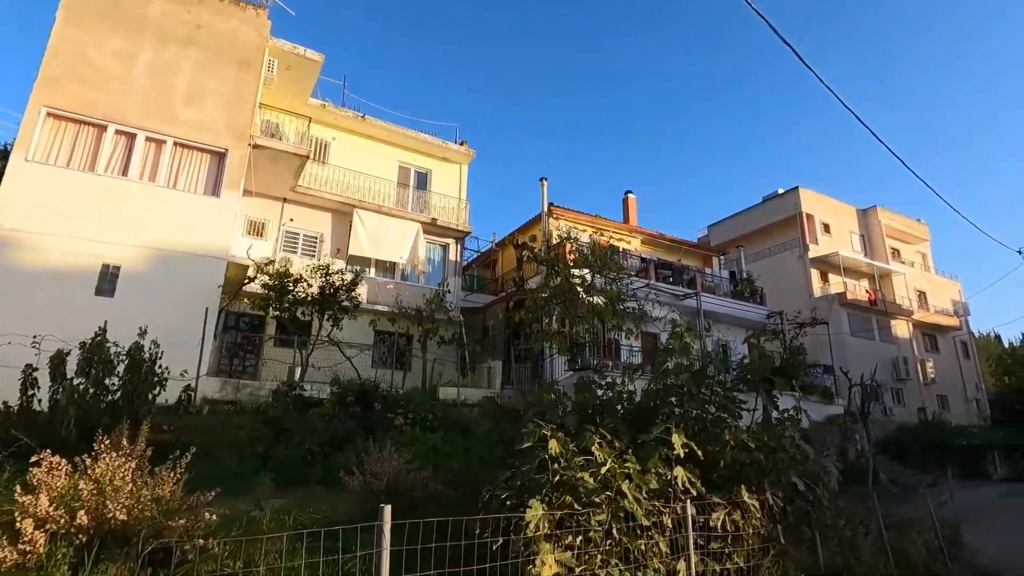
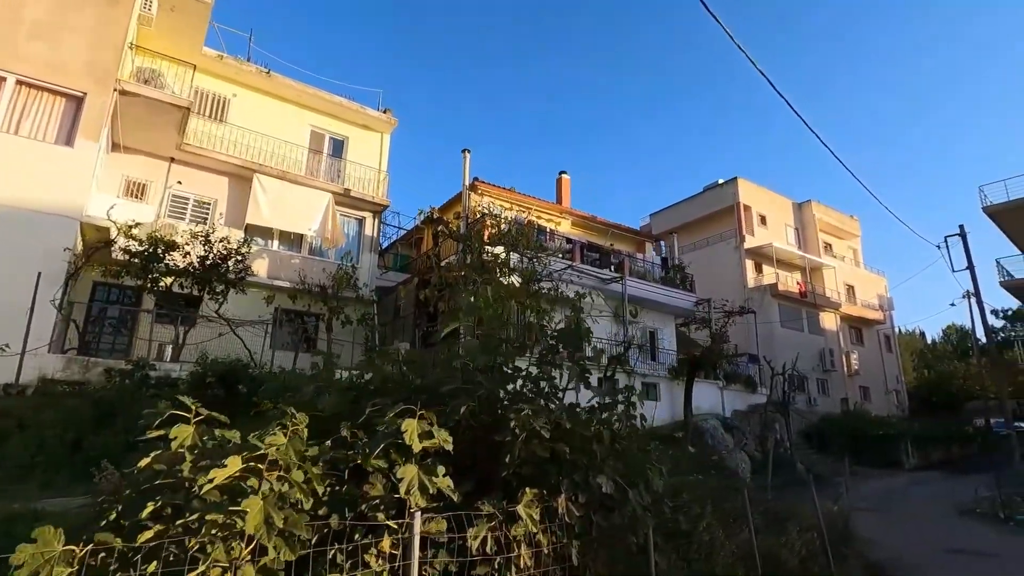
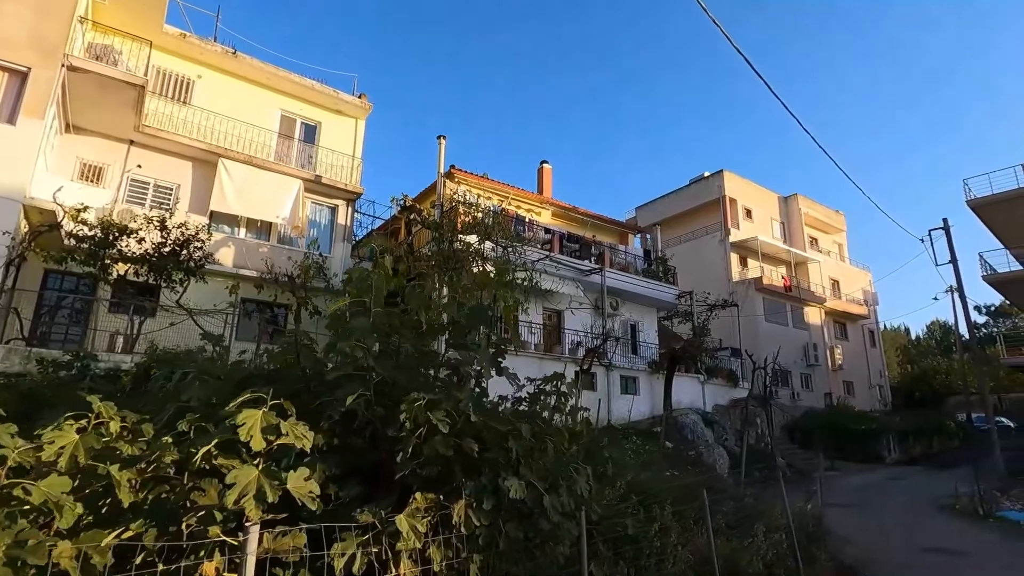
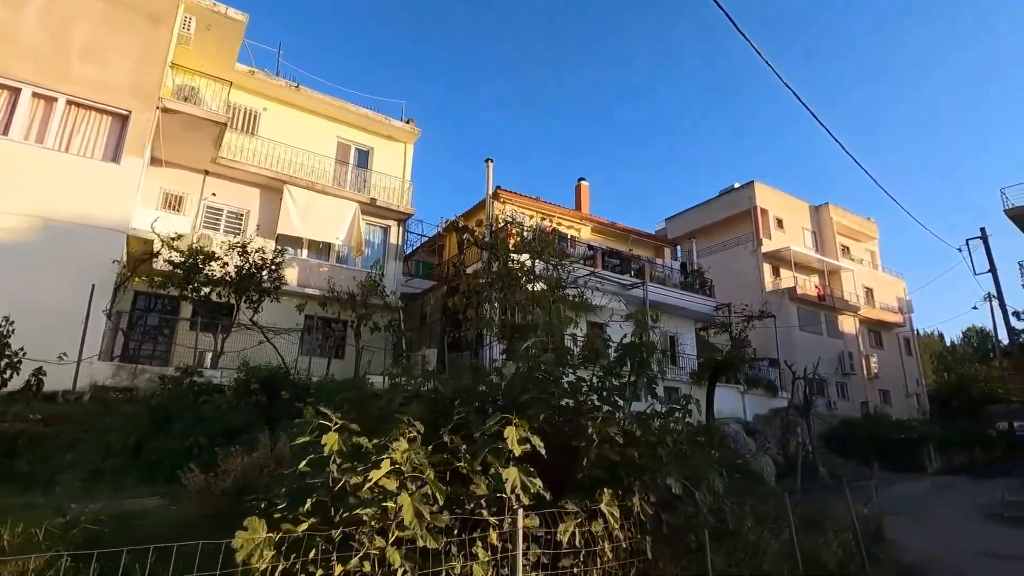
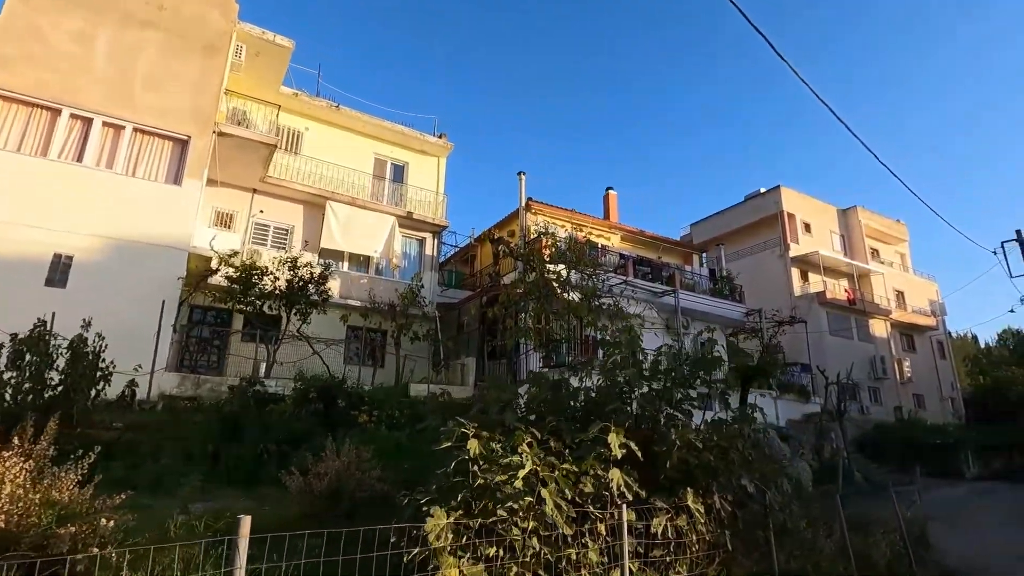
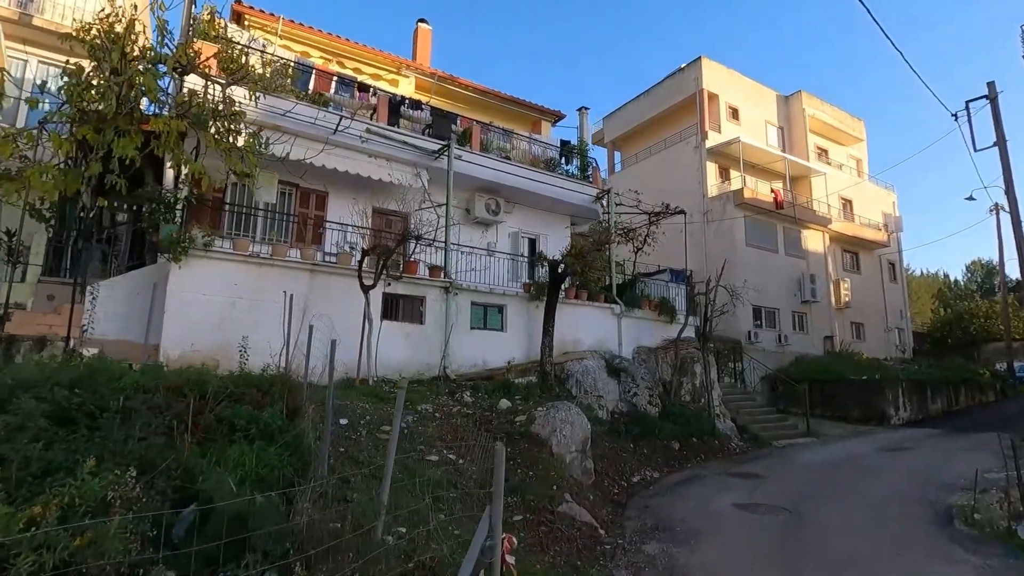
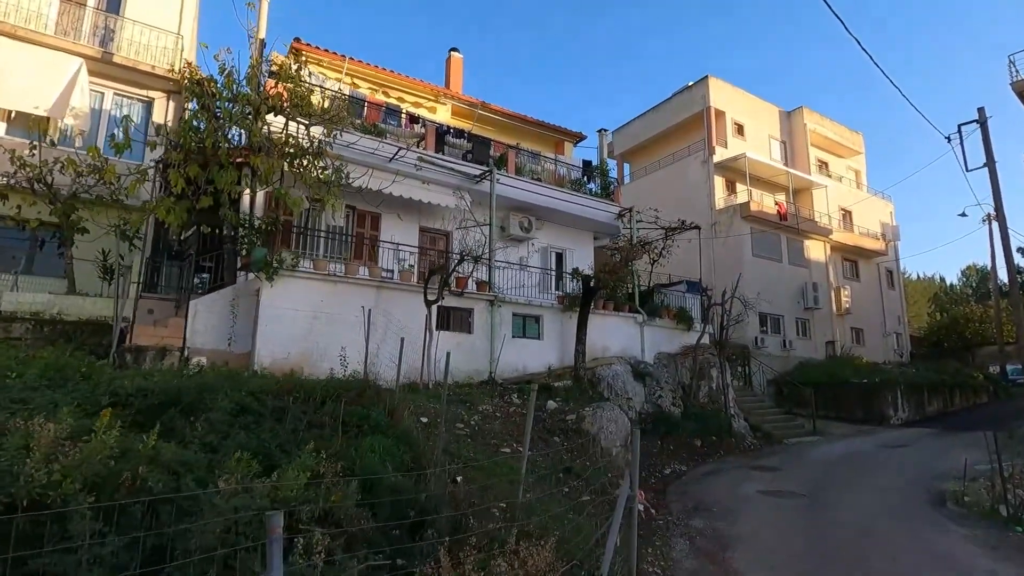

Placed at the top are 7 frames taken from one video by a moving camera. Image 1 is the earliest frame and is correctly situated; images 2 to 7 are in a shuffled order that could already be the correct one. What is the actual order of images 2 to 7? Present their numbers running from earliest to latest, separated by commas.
5, 4, 2, 3, 7, 6
